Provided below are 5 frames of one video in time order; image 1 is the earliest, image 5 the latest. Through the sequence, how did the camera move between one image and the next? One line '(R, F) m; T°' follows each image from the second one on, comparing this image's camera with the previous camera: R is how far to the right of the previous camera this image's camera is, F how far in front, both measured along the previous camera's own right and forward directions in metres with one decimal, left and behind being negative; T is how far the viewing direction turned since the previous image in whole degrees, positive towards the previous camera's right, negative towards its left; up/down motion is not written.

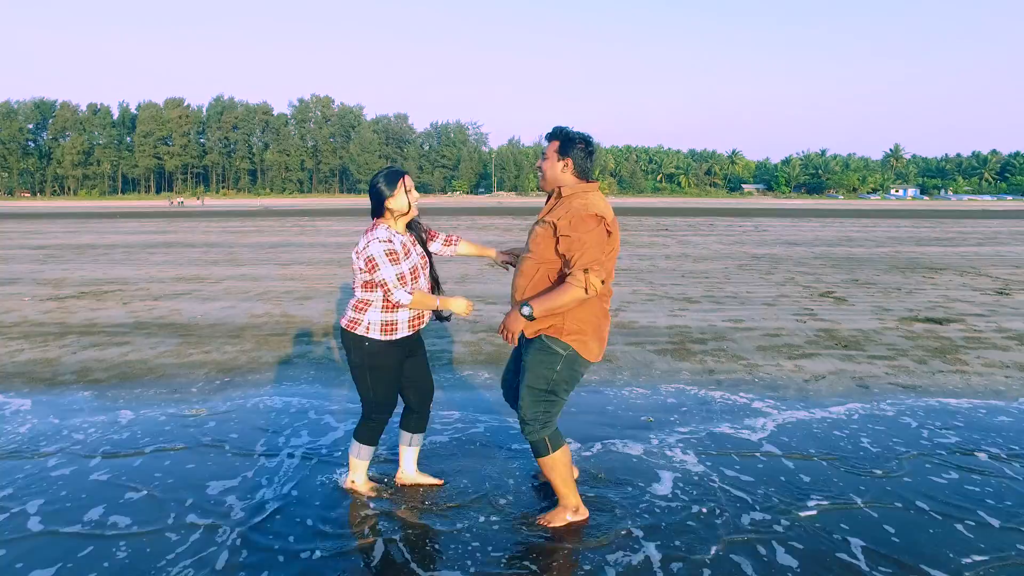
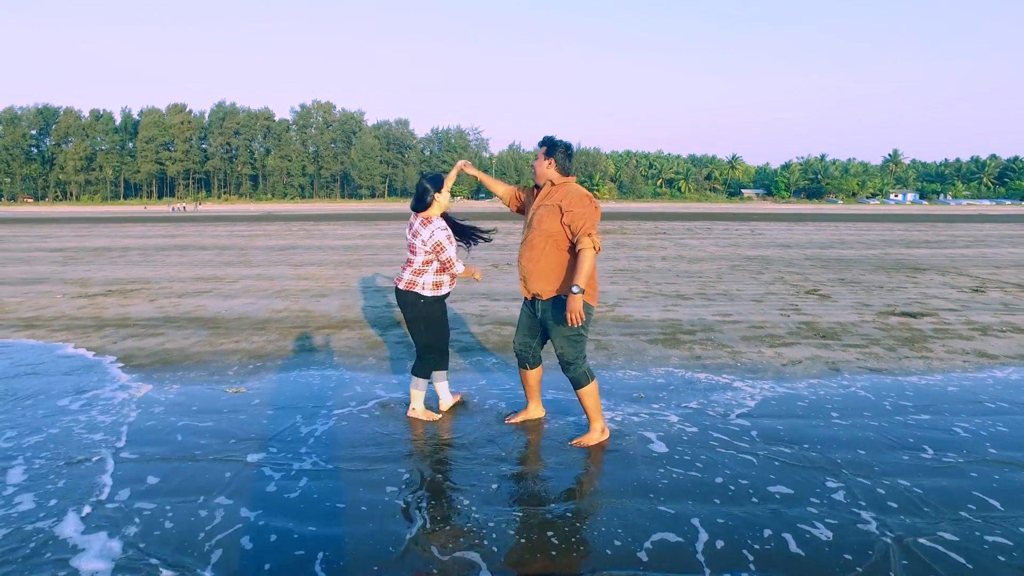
(0.0, -0.6) m; 0°
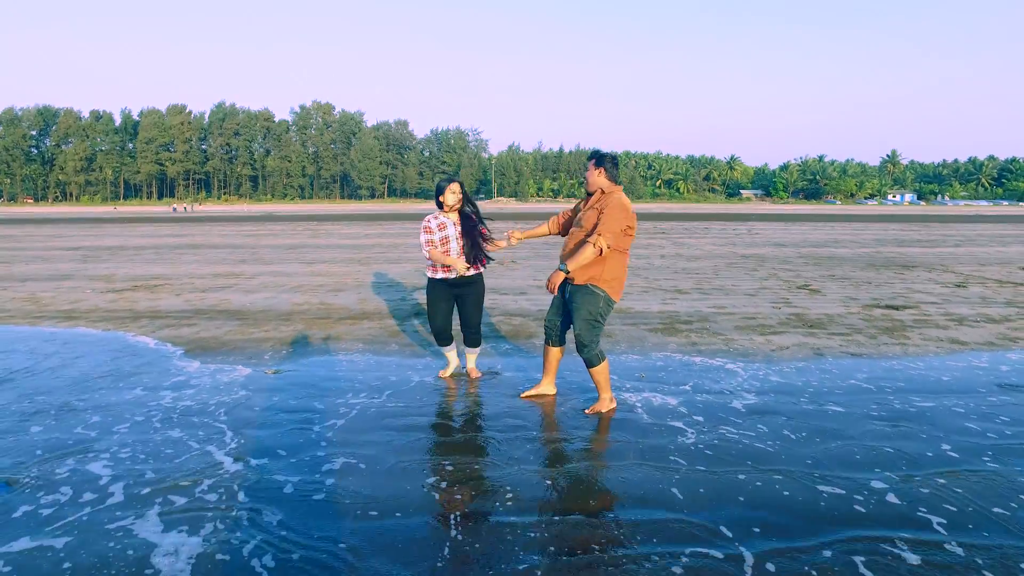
(-0.1, -0.6) m; 0°
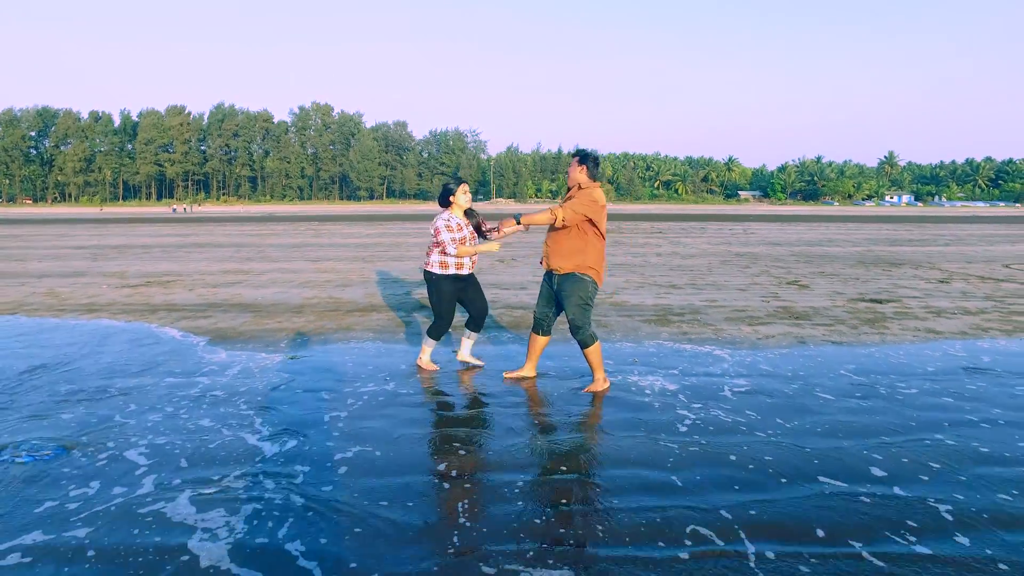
(0.0, -0.4) m; 0°
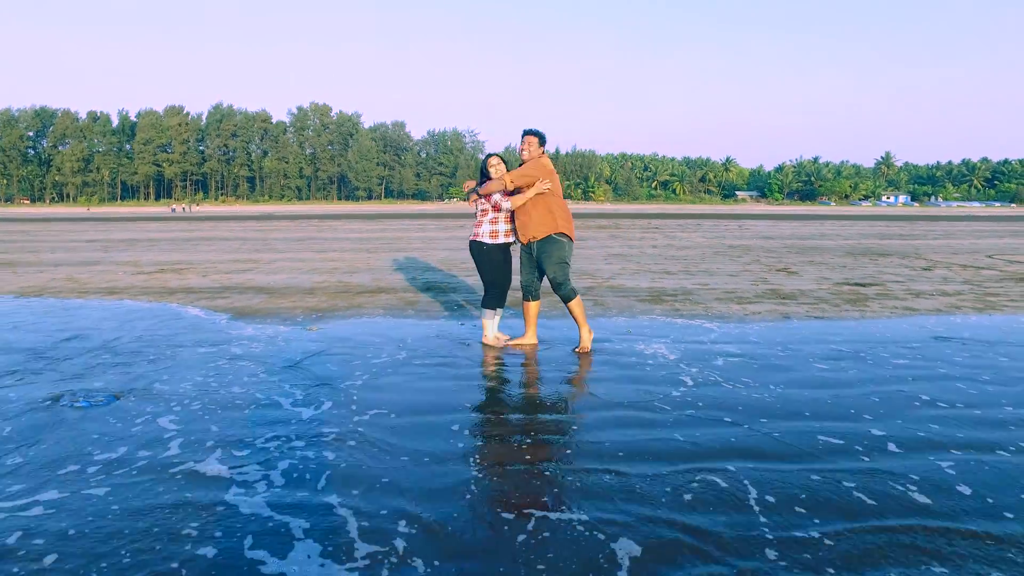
(-0.1, -0.5) m; 0°
